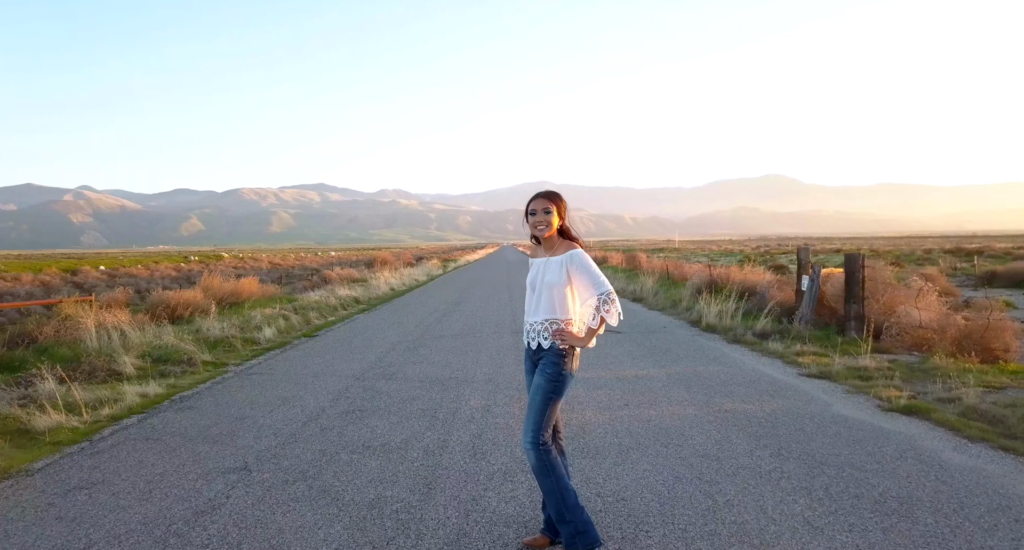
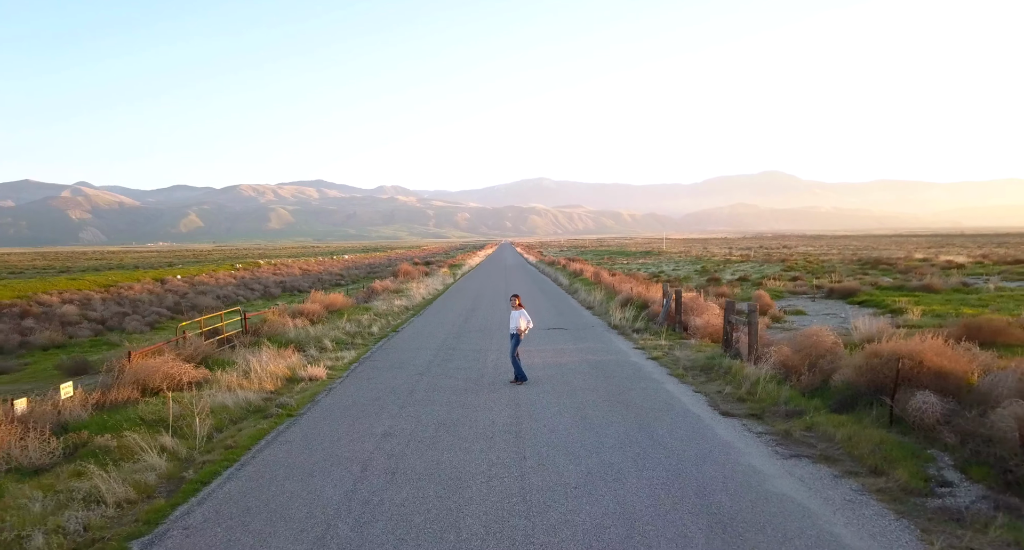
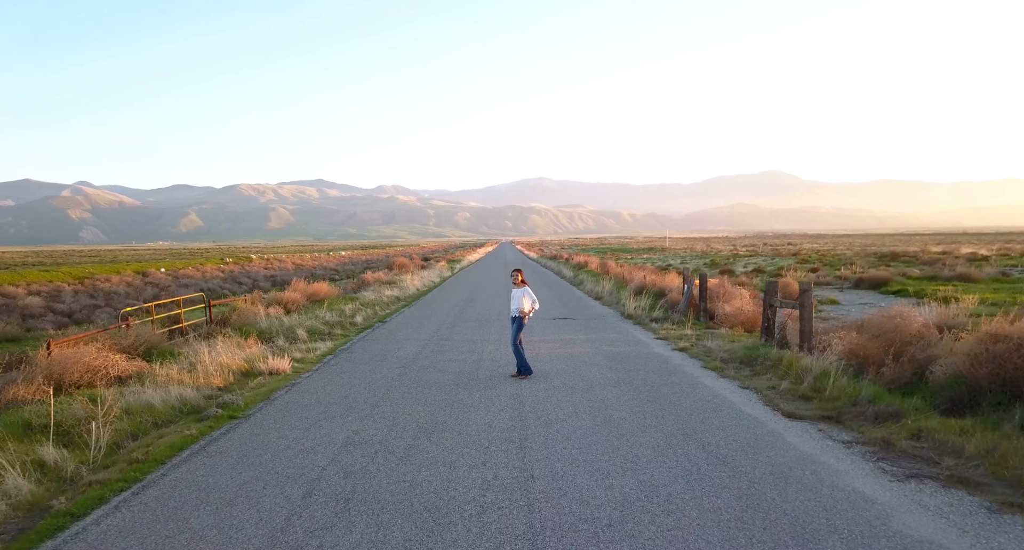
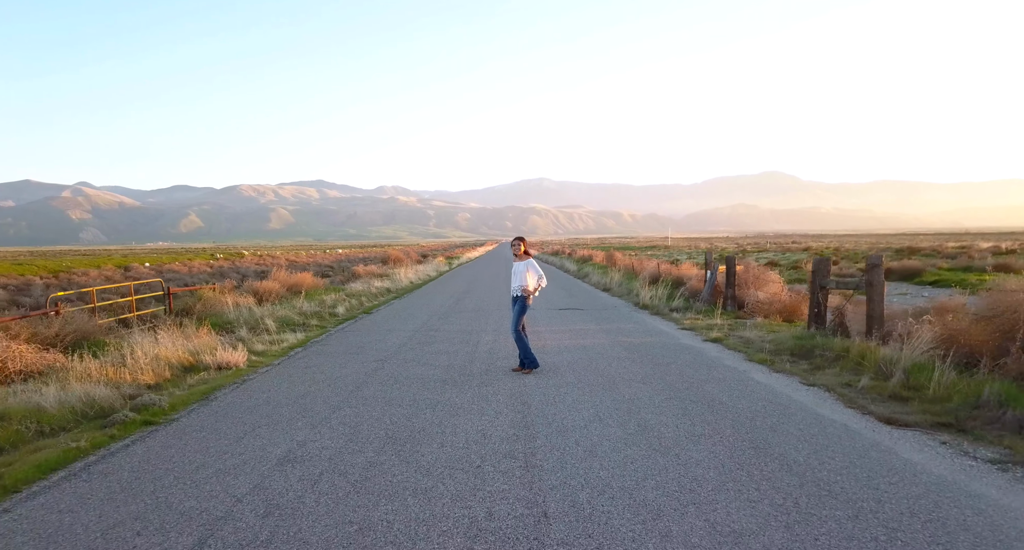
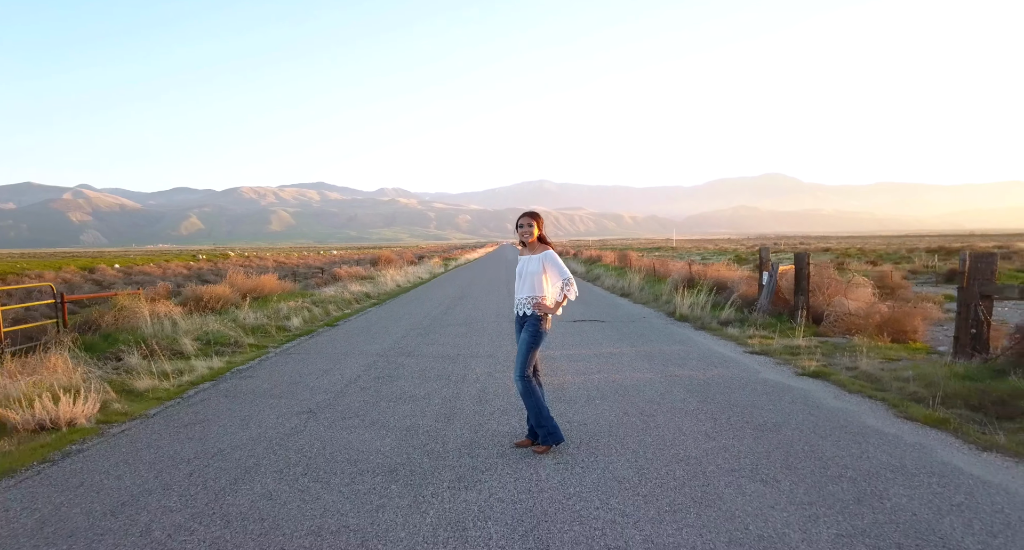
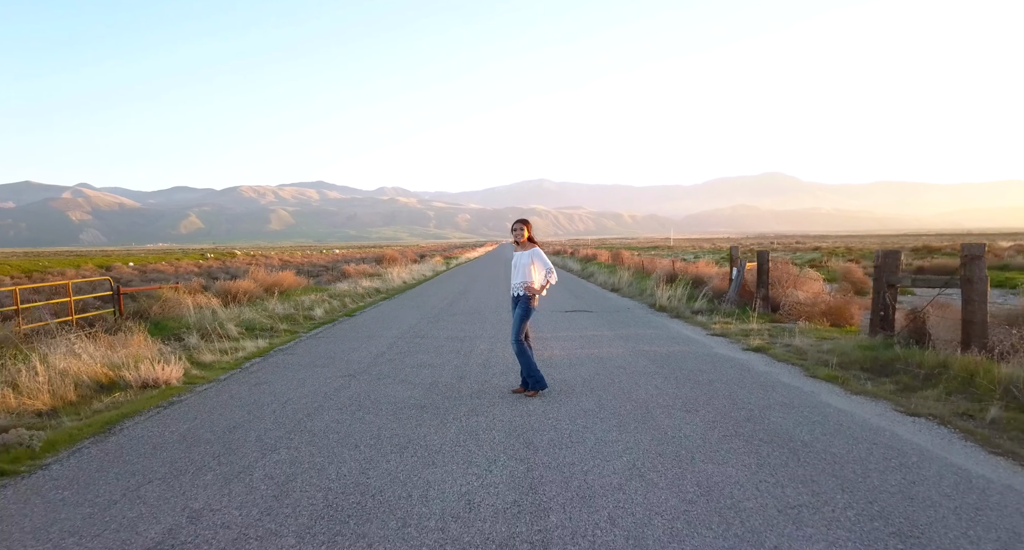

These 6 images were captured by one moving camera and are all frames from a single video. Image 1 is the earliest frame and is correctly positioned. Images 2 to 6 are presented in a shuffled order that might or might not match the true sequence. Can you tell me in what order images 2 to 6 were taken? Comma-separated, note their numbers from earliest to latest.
5, 6, 4, 3, 2
